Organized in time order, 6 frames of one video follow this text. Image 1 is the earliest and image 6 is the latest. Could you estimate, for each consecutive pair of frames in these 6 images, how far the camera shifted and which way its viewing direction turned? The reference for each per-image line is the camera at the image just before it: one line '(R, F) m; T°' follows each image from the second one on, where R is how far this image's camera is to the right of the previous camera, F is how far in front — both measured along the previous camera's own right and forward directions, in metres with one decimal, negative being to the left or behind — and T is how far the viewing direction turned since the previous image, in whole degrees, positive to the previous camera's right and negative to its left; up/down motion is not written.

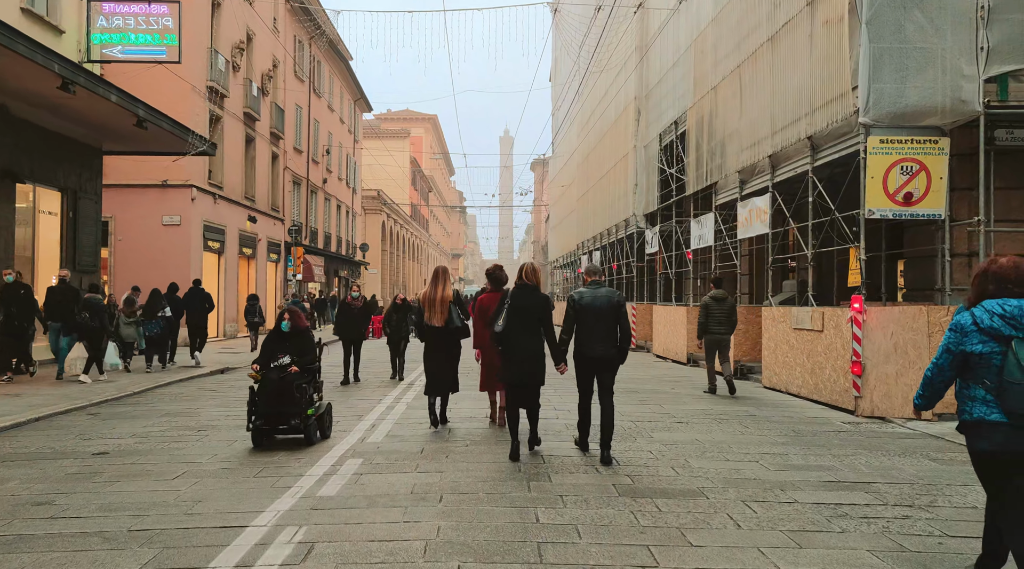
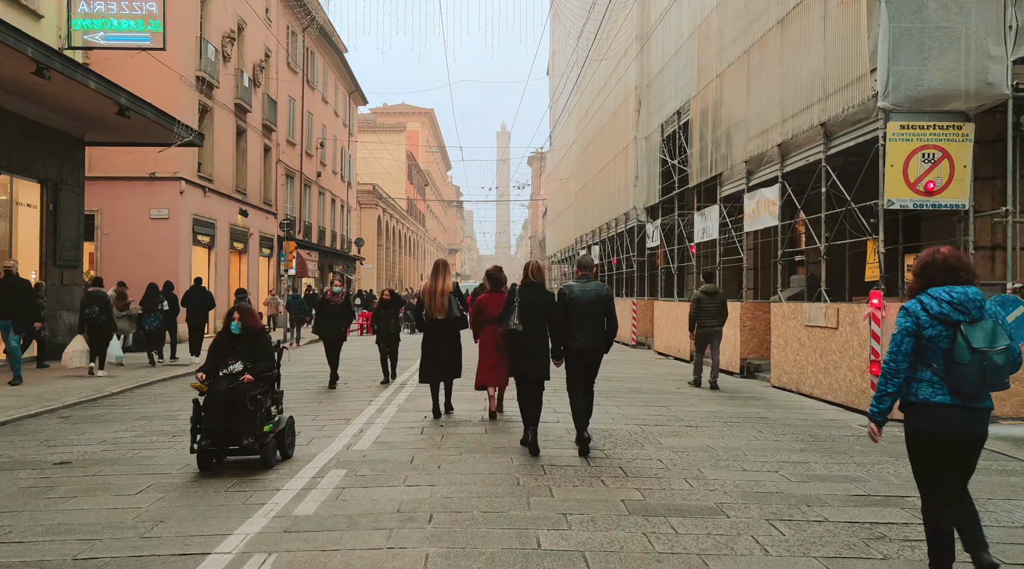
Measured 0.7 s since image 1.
(0.0, +0.6) m; 0°
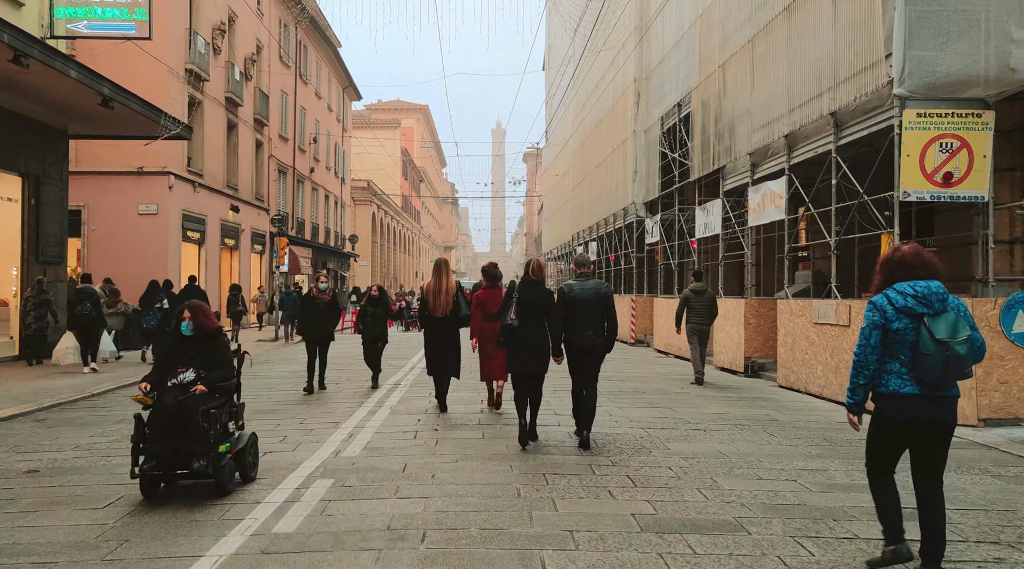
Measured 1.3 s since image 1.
(0.0, +0.5) m; 0°
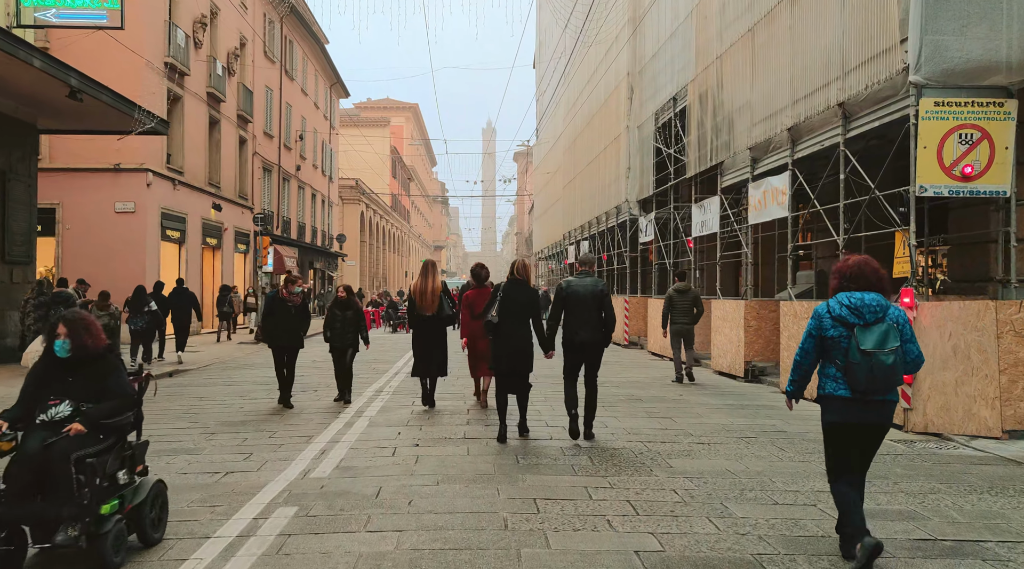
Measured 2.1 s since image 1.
(0.0, +0.7) m; +1°
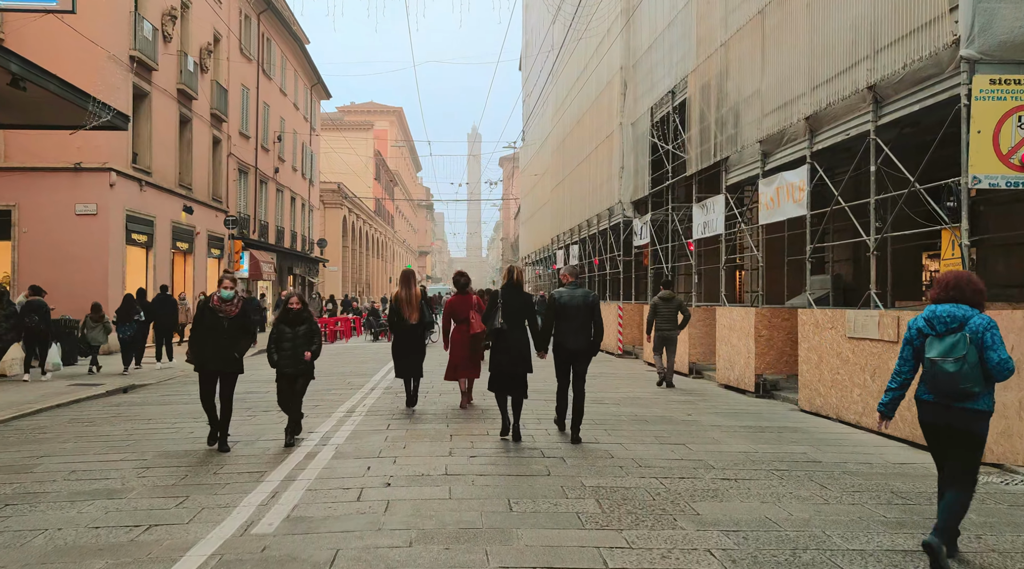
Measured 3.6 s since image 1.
(0.0, +1.2) m; +1°
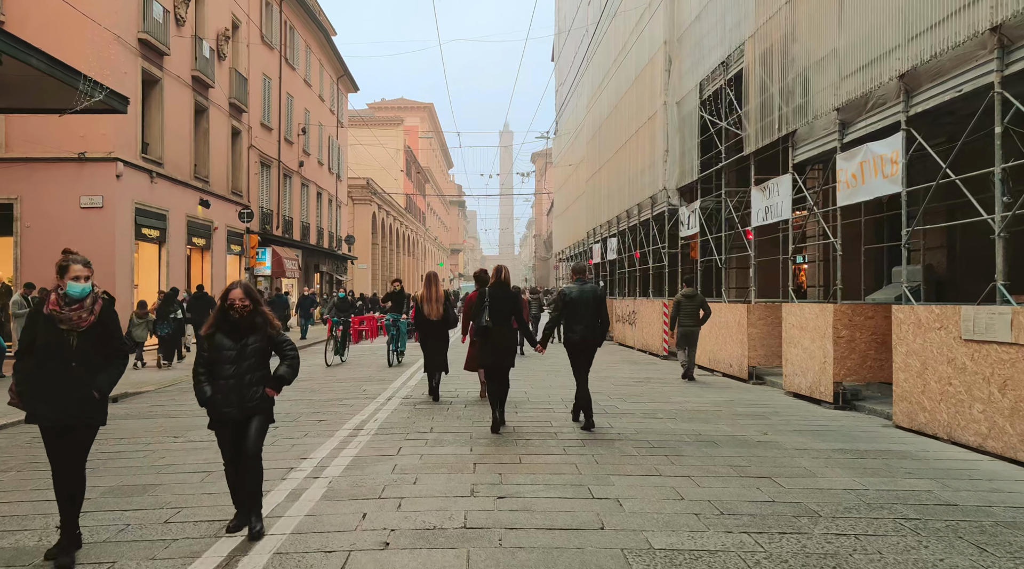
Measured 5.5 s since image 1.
(0.0, +1.7) m; -2°
